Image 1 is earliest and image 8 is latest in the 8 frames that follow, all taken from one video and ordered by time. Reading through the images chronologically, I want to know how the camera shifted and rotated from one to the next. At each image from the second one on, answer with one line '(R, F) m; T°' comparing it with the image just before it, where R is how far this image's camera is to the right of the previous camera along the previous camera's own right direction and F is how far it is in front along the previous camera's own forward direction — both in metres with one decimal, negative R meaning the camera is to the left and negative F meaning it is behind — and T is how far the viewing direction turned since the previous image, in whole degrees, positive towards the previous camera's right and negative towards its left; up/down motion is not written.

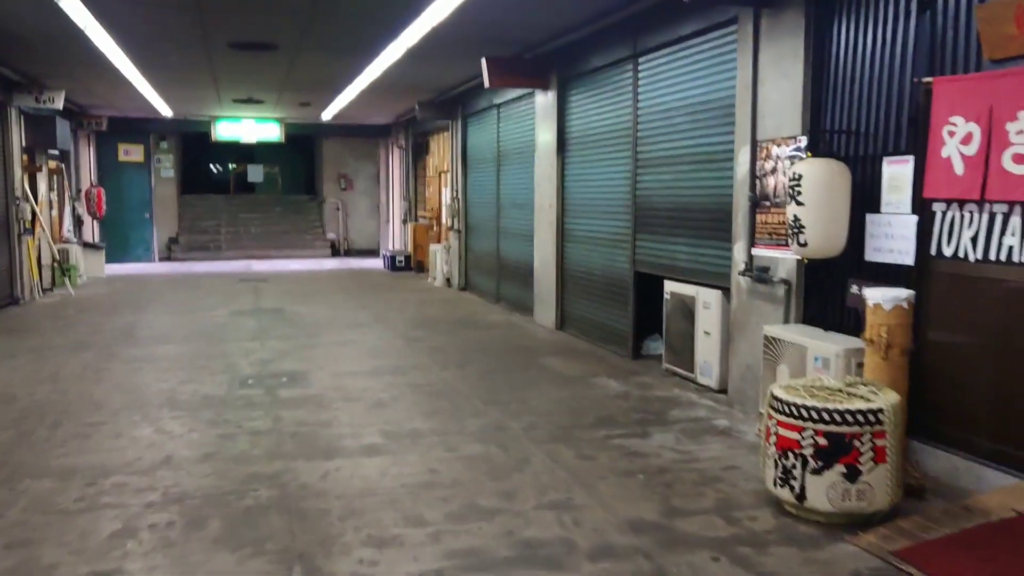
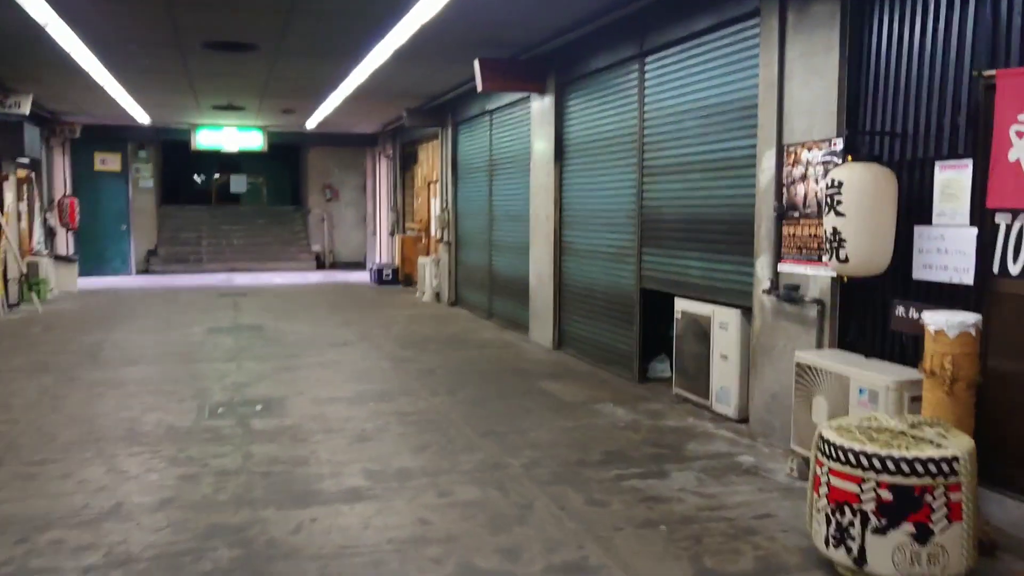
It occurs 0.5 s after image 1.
(-0.1, +0.5) m; +1°
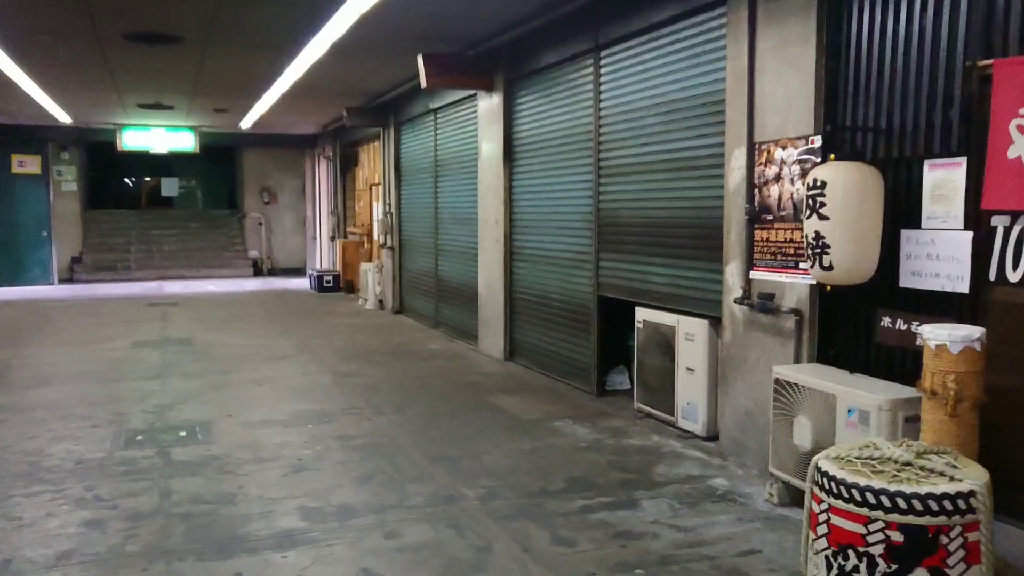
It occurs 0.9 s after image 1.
(0.0, +0.4) m; +4°
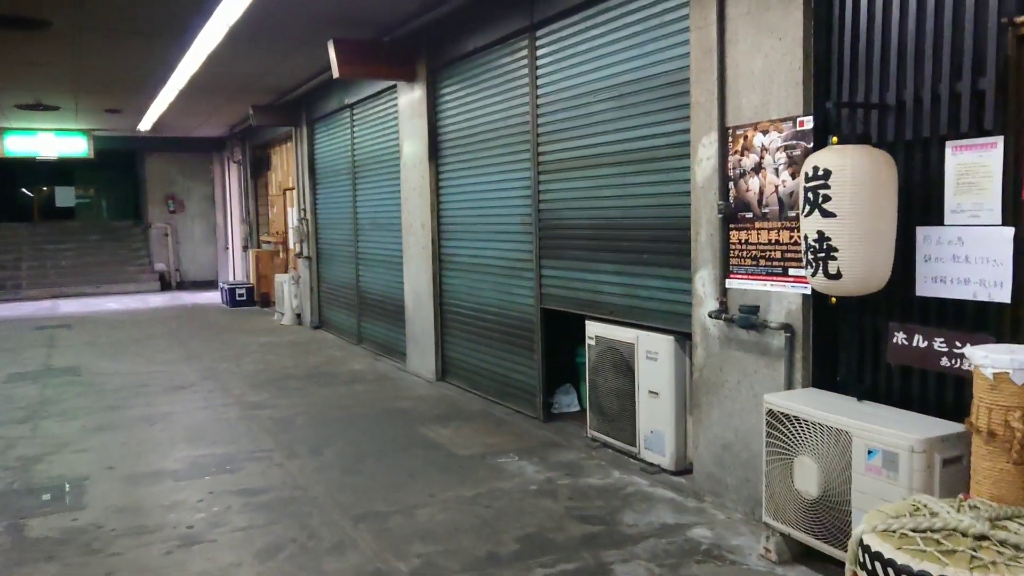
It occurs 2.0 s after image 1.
(0.0, +0.7) m; +5°
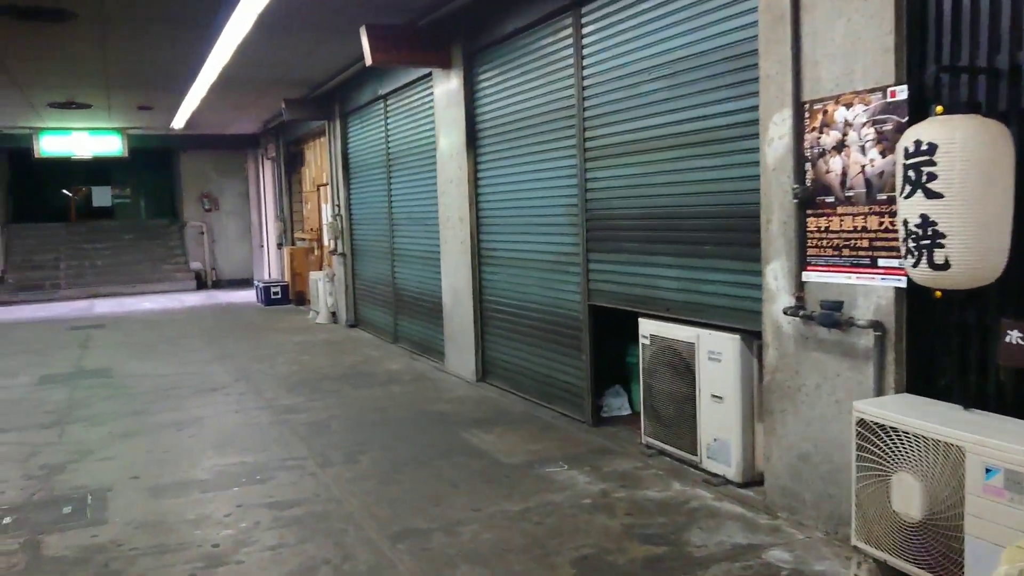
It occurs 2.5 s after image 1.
(-0.1, +0.3) m; -2°
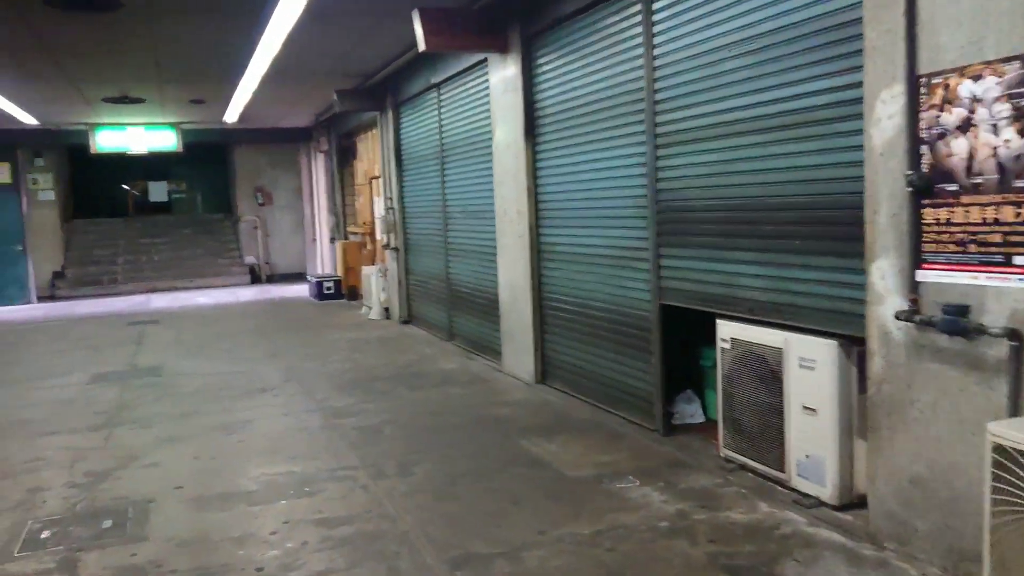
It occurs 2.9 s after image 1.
(-0.1, +0.3) m; -4°
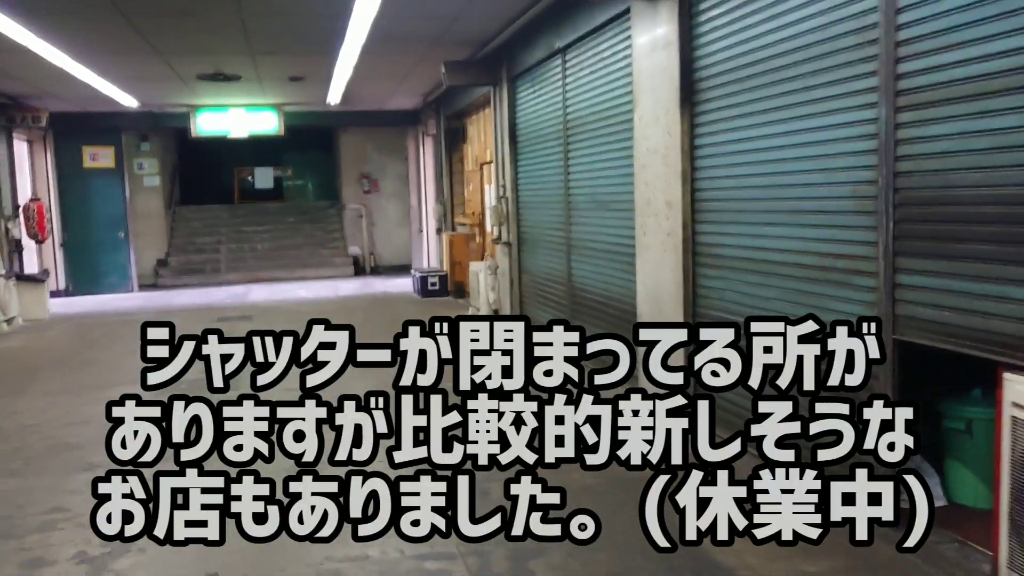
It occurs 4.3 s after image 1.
(-0.2, +1.1) m; -8°
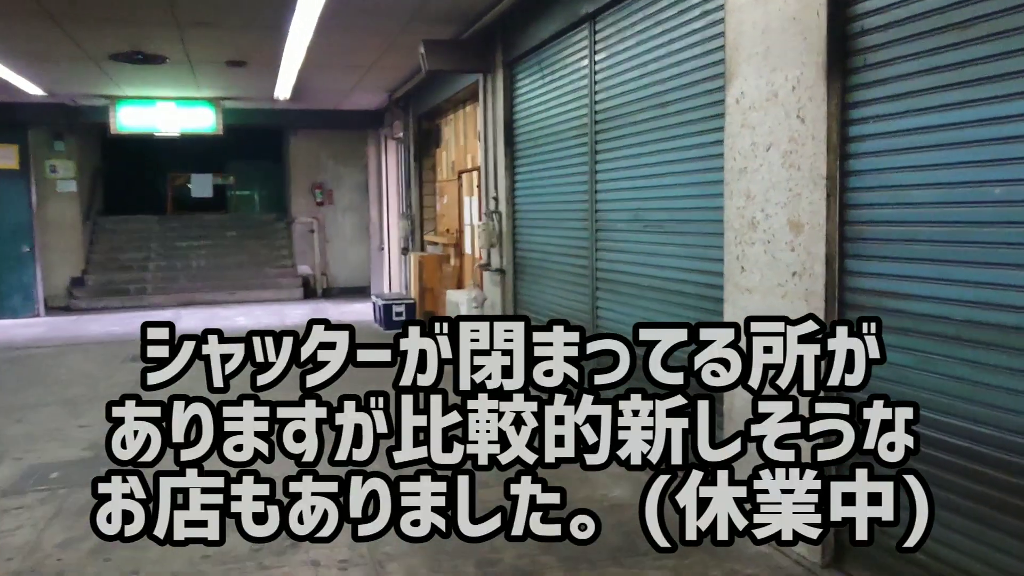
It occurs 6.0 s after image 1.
(-0.3, +1.5) m; +3°
